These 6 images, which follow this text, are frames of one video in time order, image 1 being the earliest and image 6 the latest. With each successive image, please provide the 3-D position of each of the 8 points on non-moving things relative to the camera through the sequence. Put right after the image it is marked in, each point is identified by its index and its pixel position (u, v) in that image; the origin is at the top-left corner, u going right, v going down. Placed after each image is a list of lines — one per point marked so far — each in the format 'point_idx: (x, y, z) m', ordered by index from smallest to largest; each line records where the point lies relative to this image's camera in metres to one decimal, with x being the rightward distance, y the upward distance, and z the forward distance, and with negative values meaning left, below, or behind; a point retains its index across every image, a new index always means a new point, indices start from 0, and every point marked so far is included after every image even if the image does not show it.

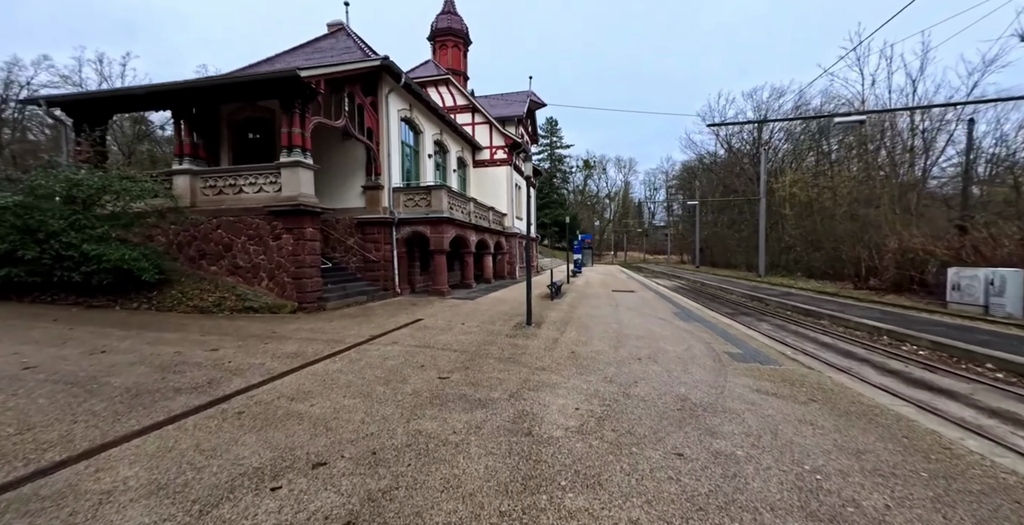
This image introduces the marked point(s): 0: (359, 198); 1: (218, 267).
0: (-5.1, +2.2, +13.1) m
1: (-7.2, -0.1, +9.5) m
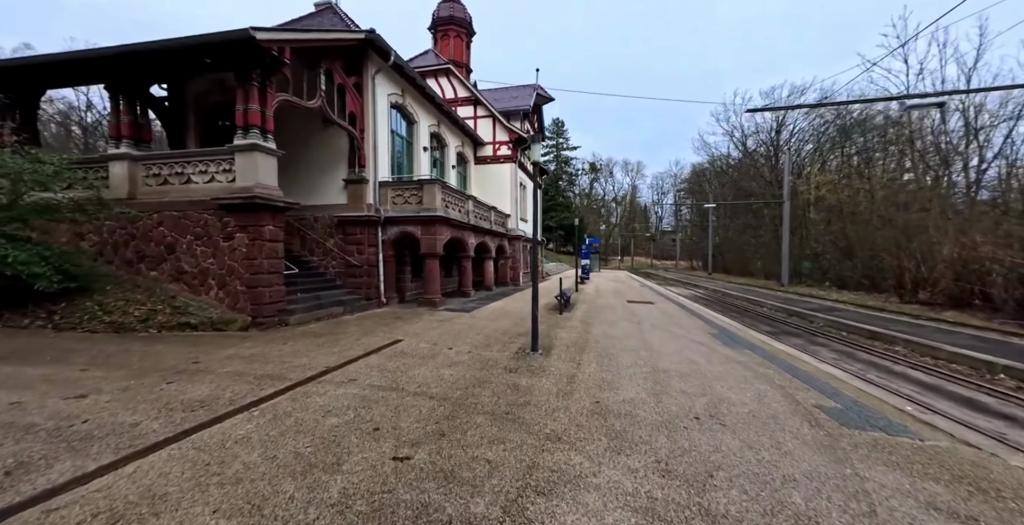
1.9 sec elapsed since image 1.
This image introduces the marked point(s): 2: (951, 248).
0: (-5.0, +2.0, +11.4) m
1: (-7.2, -0.2, +7.9) m
2: (+15.2, +0.5, +13.5) m
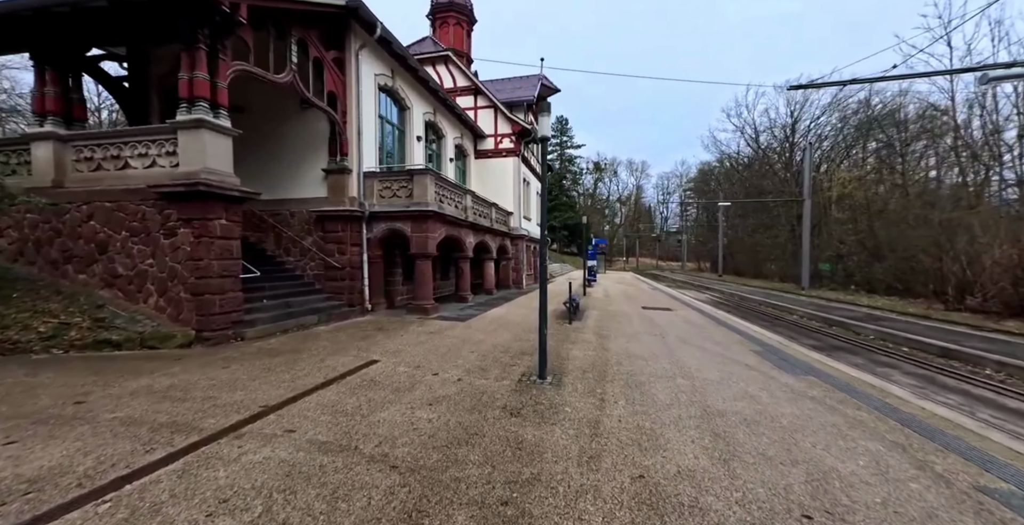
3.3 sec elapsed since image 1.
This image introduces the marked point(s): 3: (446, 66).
0: (-5.0, +2.0, +10.1) m
1: (-7.1, -0.2, +6.6) m
2: (+15.3, +0.4, +12.0) m
3: (-3.3, +9.6, +19.0) m
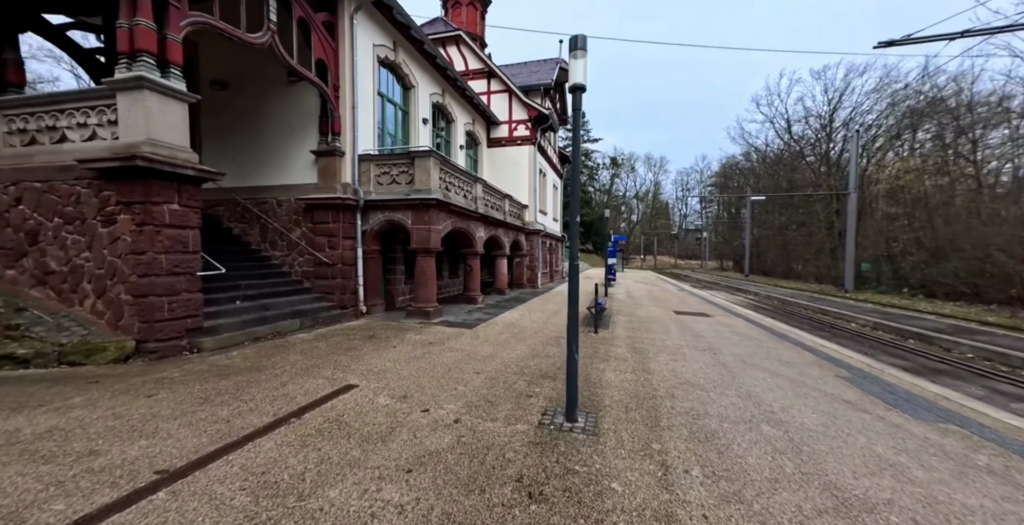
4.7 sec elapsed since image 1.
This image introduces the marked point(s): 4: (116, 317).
0: (-4.6, +2.1, +8.9) m
1: (-6.9, -0.1, +5.4) m
2: (+15.7, +0.3, +10.1) m
3: (-2.5, +9.7, +17.6) m
4: (-5.2, -0.7, +5.1) m
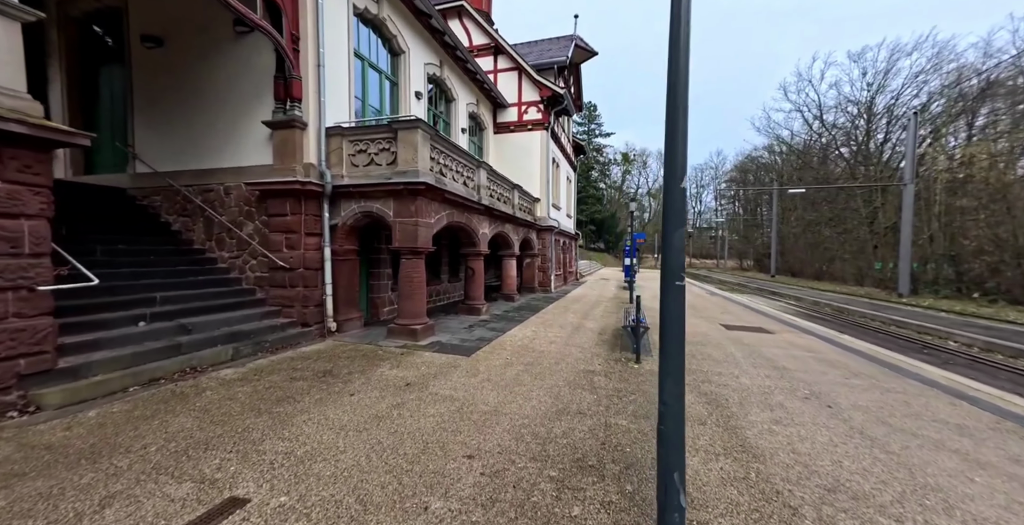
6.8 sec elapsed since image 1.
0: (-4.4, +2.0, +6.9) m
1: (-6.8, -0.2, +3.5) m
2: (+15.9, +0.3, +7.7) m
3: (-2.1, +9.7, +15.6) m
4: (-5.1, -0.8, +3.2) m
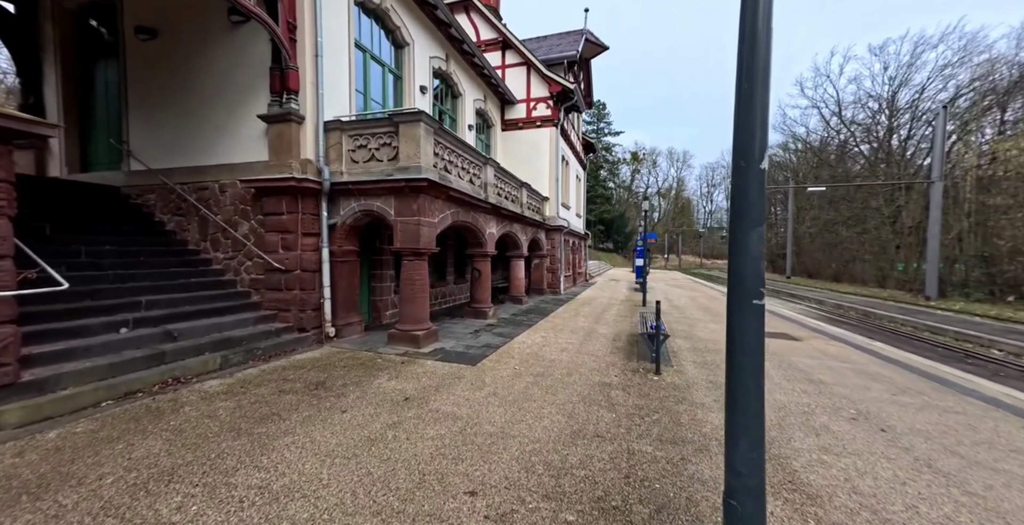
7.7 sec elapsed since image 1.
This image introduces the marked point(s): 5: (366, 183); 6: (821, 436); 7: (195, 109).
0: (-4.2, +2.0, +6.5) m
1: (-6.7, -0.2, +3.2) m
2: (+16.1, +0.2, +6.9) m
3: (-1.8, +9.7, +15.2) m
4: (-5.0, -0.8, +2.8) m
5: (-2.4, +1.3, +6.5) m
6: (+2.8, -1.6, +3.5) m
7: (-5.6, +2.7, +6.9) m
